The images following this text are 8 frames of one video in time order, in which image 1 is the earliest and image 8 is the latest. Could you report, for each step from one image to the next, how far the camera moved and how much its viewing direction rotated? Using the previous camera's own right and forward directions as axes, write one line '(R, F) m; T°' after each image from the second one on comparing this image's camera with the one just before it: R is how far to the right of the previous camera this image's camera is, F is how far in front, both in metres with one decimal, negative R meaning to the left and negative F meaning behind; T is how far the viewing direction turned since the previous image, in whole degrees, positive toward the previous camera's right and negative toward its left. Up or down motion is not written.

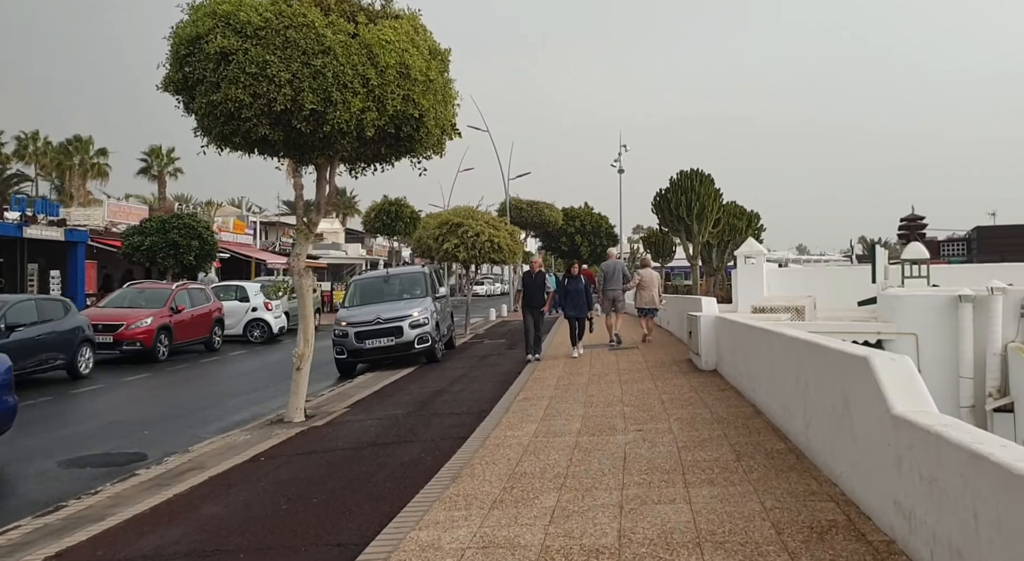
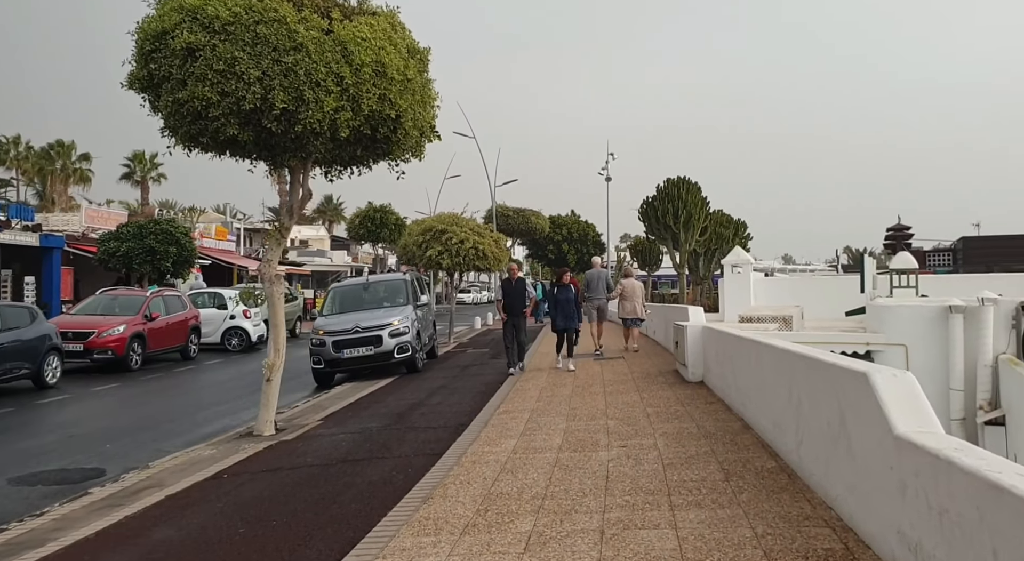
(+0.1, +0.3) m; +1°
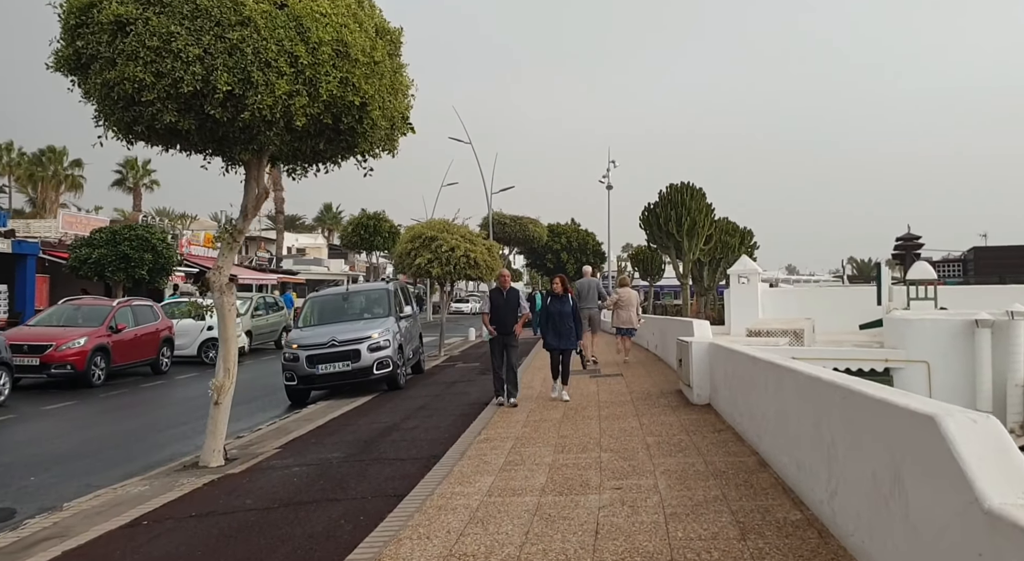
(+0.2, +1.0) m; 0°
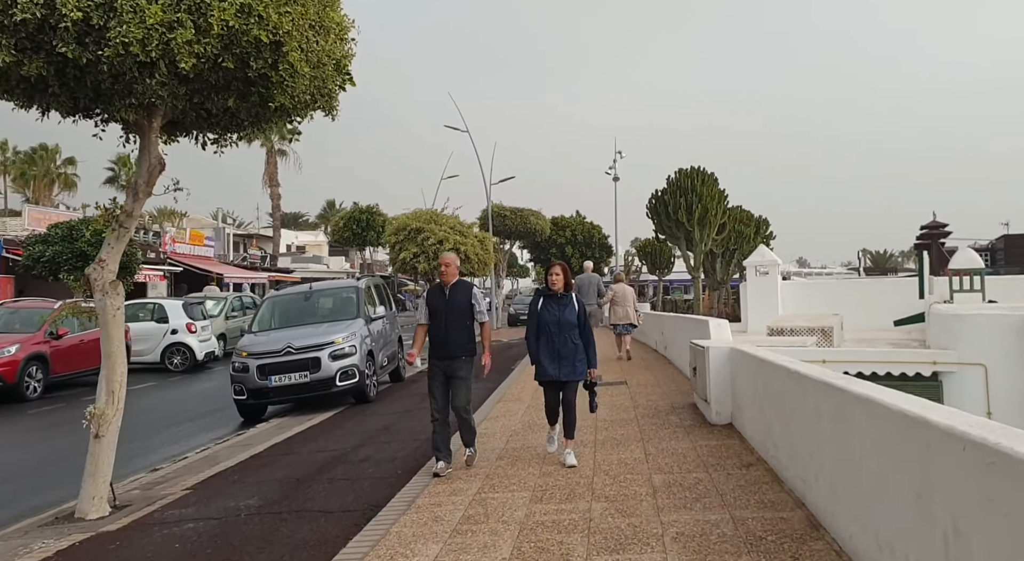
(+0.4, +1.7) m; -1°
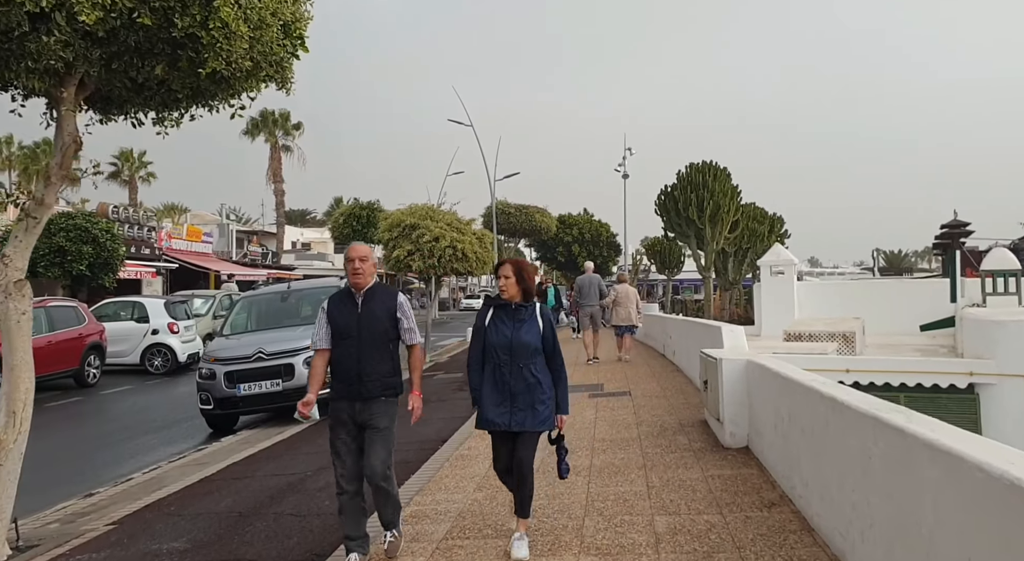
(+0.2, +0.9) m; -1°
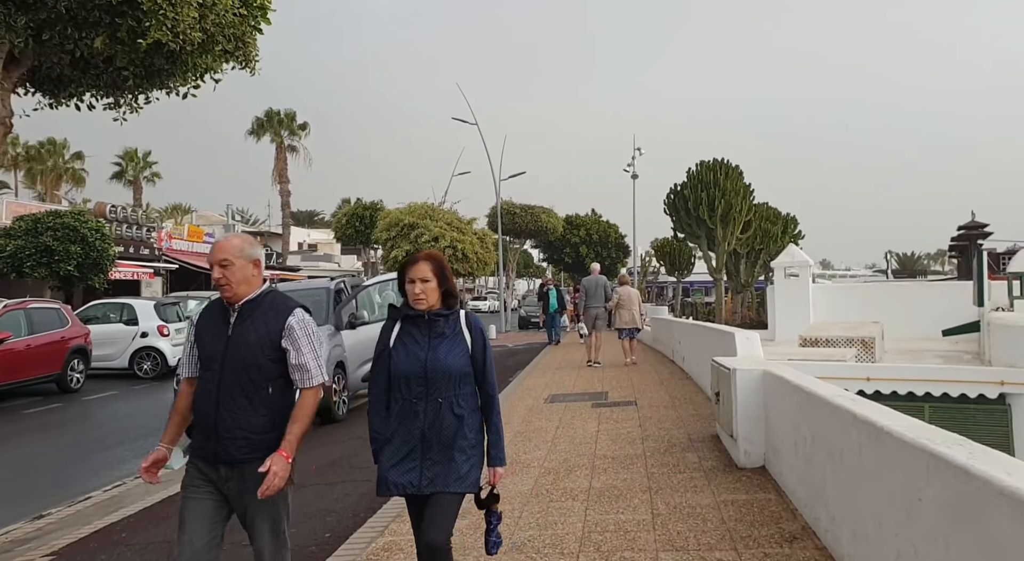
(+0.1, +0.6) m; -1°
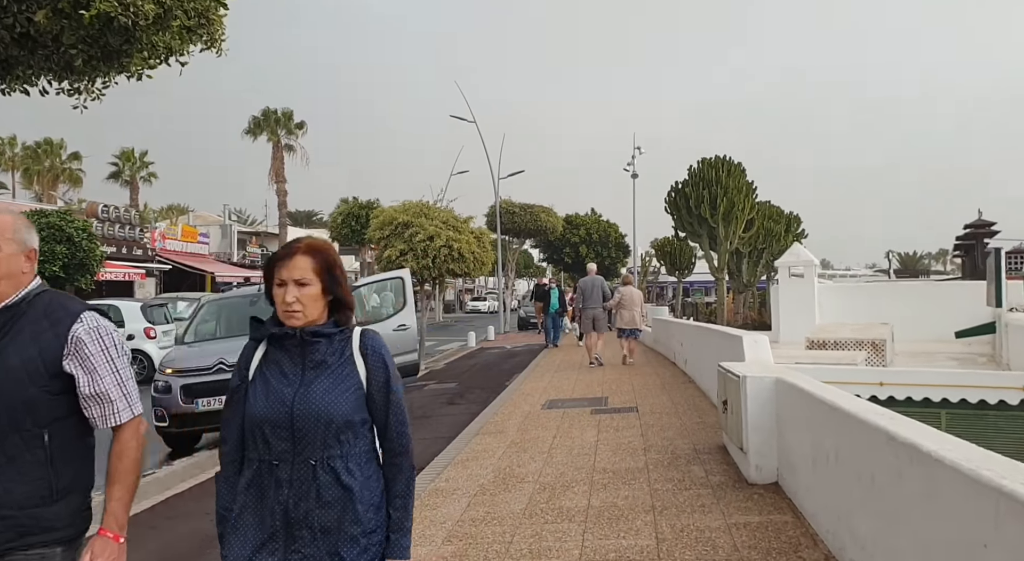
(+0.1, +0.5) m; 0°
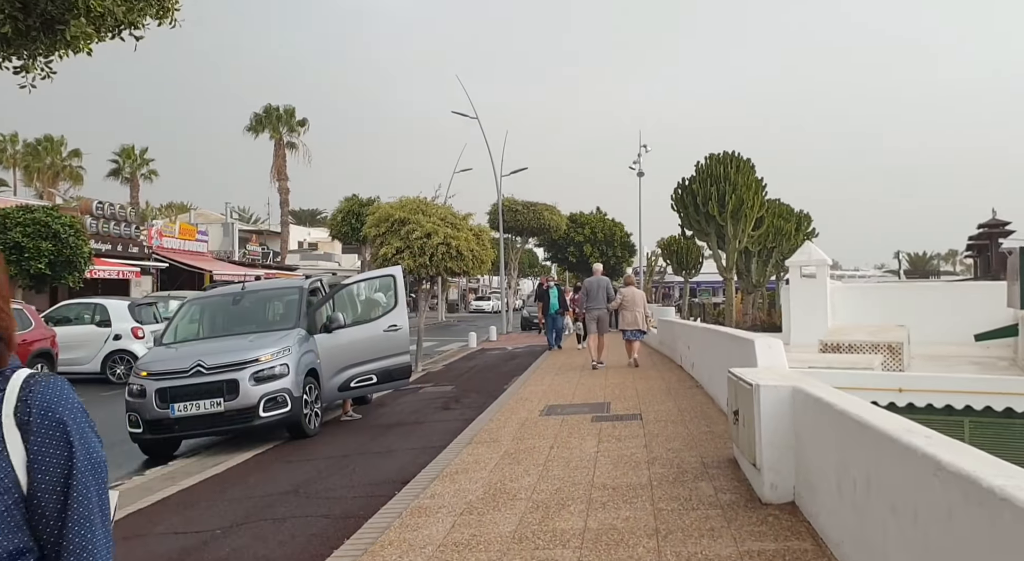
(+0.1, +0.5) m; 0°
